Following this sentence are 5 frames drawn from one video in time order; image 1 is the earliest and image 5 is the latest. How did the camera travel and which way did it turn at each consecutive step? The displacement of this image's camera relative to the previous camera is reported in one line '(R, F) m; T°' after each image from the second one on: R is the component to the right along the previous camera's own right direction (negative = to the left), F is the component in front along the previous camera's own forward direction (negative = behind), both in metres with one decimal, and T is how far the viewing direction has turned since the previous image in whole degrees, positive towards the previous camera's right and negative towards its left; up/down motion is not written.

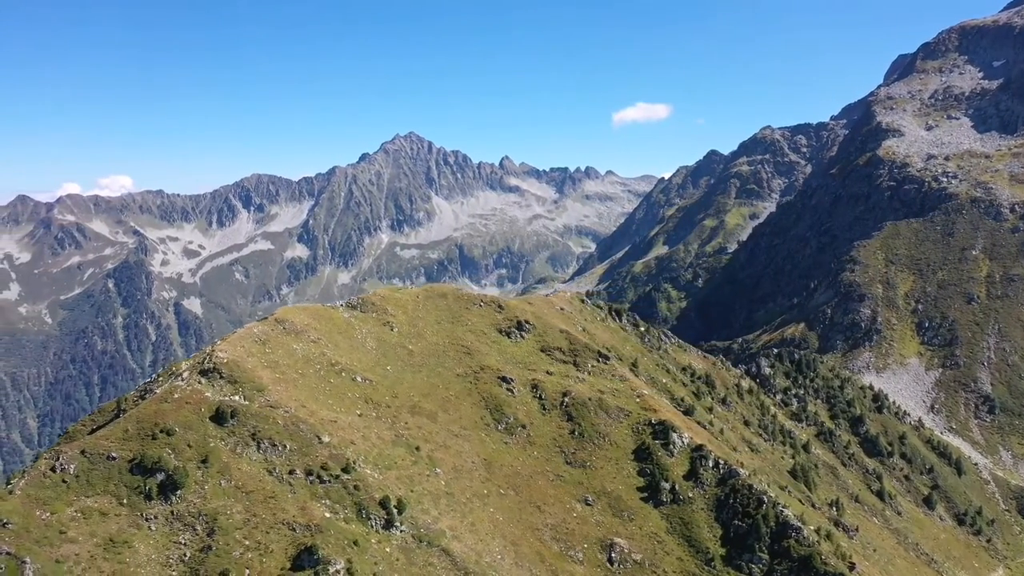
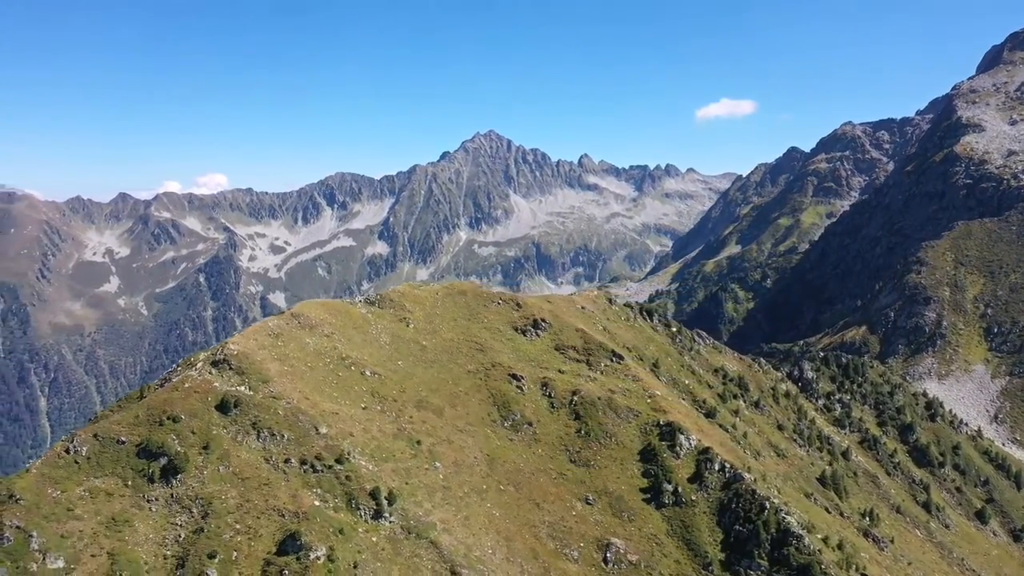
(+5.1, -0.1) m; -5°
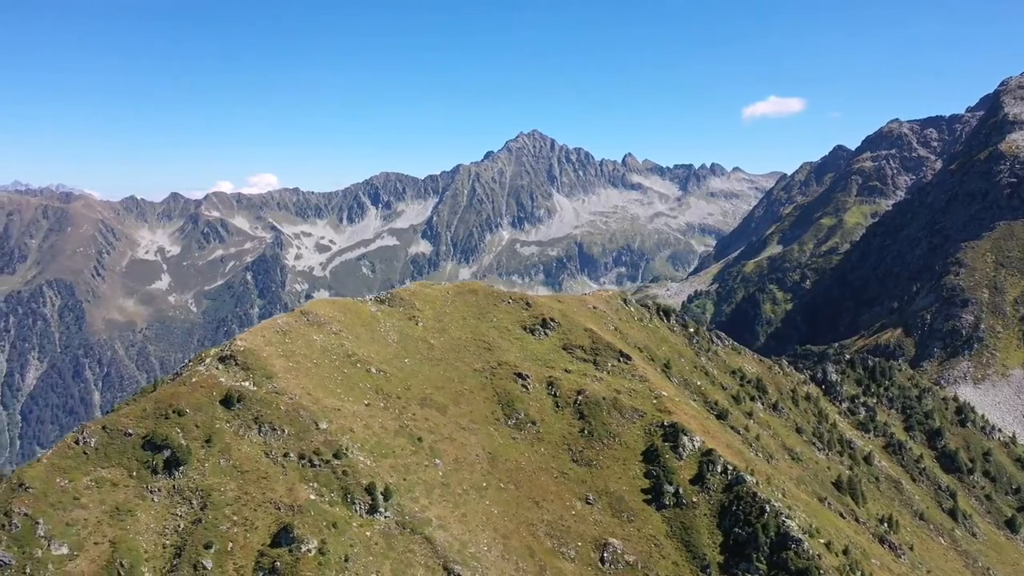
(+2.7, -0.2) m; -2°
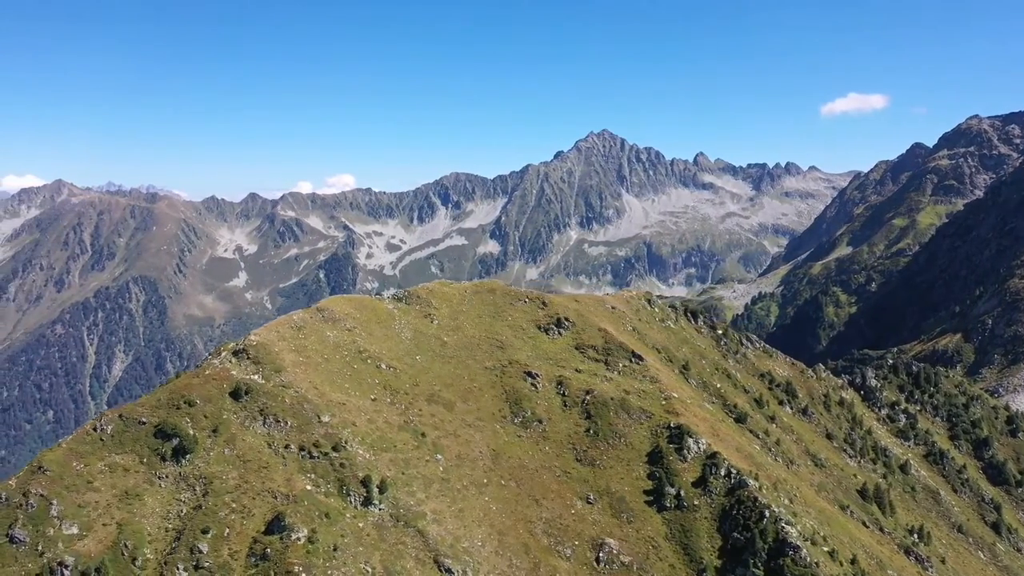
(+4.3, -0.4) m; -4°
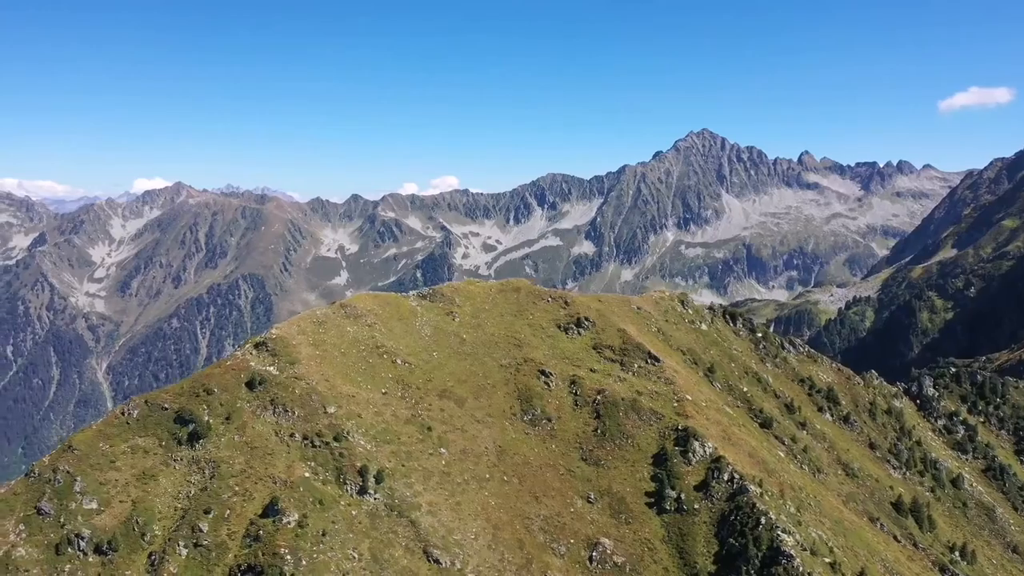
(+5.9, -0.8) m; -5°
